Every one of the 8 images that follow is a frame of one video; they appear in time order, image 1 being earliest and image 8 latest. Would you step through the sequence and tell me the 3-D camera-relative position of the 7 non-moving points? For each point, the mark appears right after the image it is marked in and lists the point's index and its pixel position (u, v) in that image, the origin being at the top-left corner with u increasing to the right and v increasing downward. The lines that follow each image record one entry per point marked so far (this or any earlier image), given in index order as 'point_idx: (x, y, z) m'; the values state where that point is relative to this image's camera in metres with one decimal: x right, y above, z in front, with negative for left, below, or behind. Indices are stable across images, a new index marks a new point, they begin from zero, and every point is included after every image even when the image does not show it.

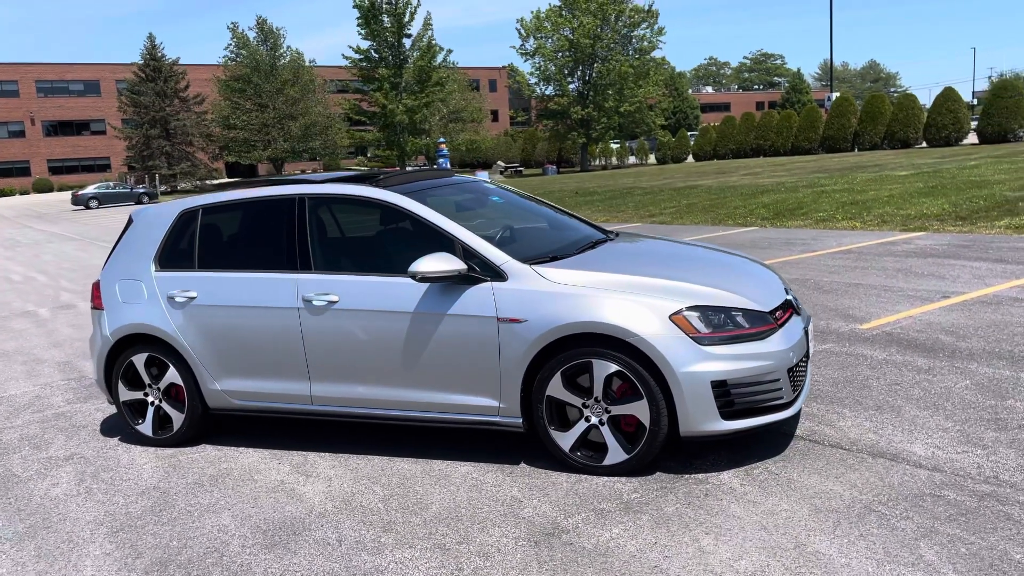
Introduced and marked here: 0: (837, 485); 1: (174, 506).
0: (+1.4, -0.8, +3.6) m
1: (-1.6, -1.0, +4.0) m
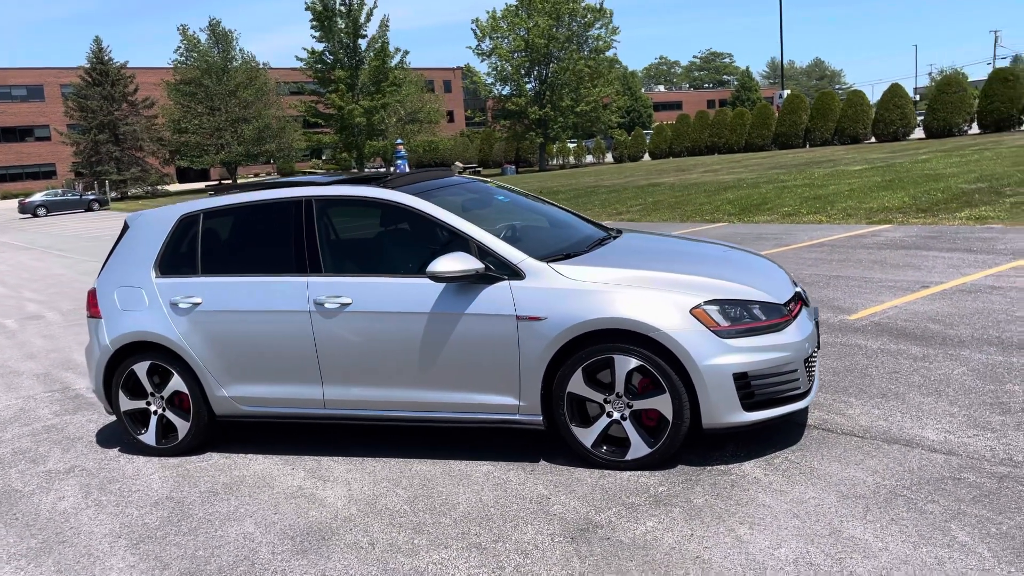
0: (+1.5, -0.8, +3.7) m
1: (-1.5, -1.1, +3.9) m
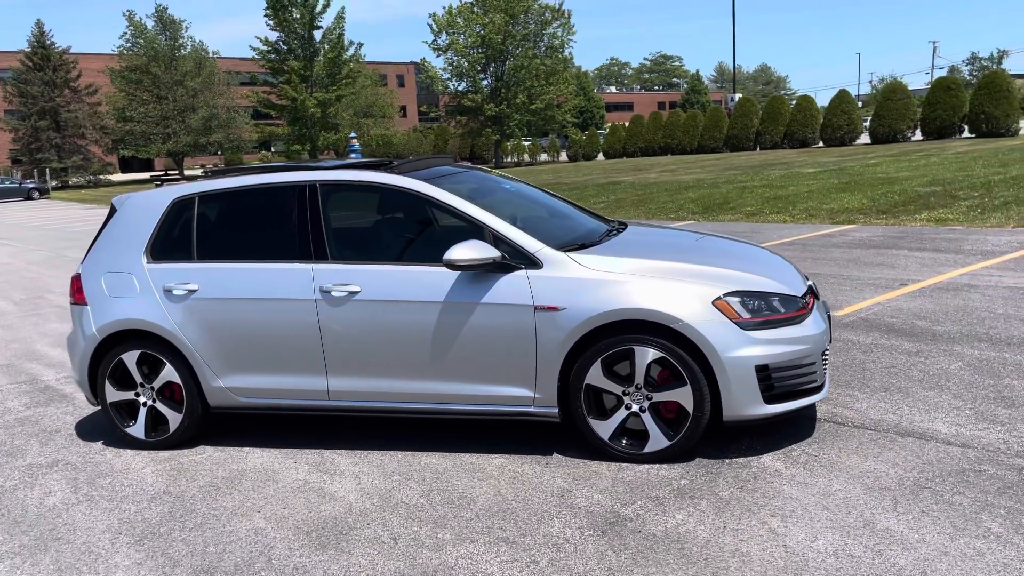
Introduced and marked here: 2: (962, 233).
0: (+1.6, -0.8, +3.7) m
1: (-1.4, -1.0, +3.8) m
2: (+6.1, +0.8, +11.4) m
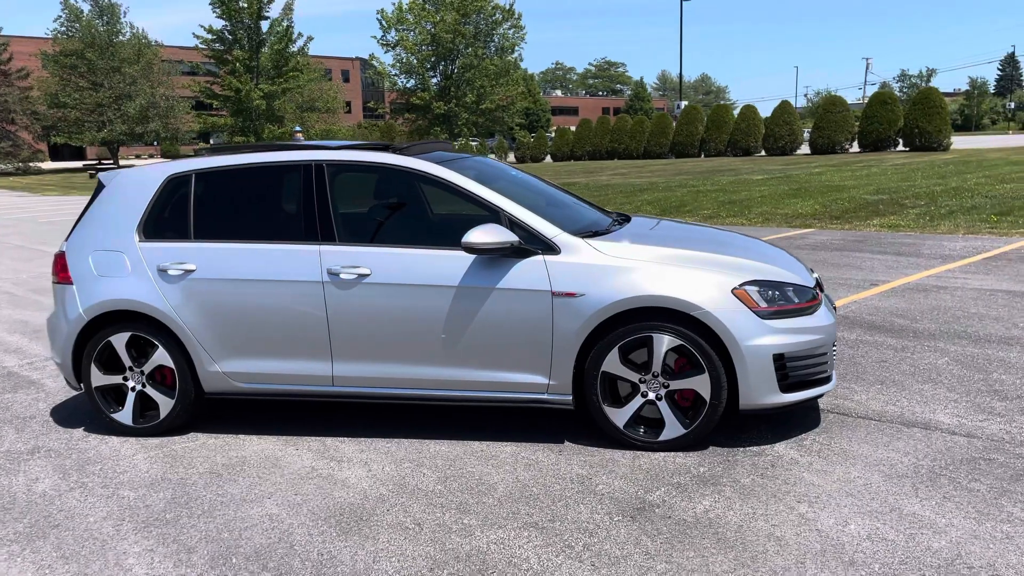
0: (+1.7, -0.7, +3.7) m
1: (-1.3, -0.9, +3.6) m
2: (+5.7, +0.7, +11.7) m
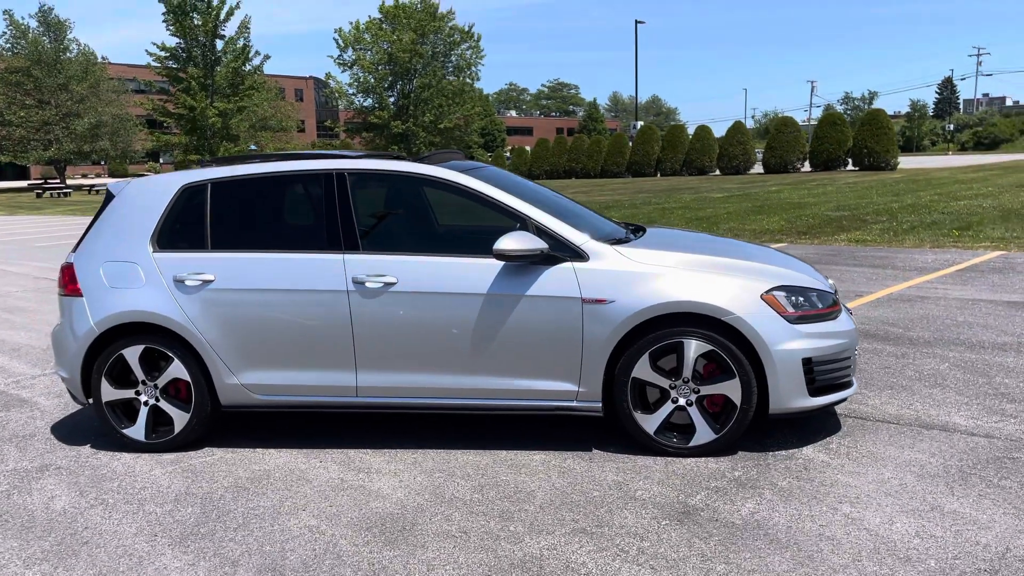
0: (+1.9, -0.8, +3.8) m
1: (-1.2, -0.9, +3.5) m
2: (+5.4, +0.5, +12.0) m
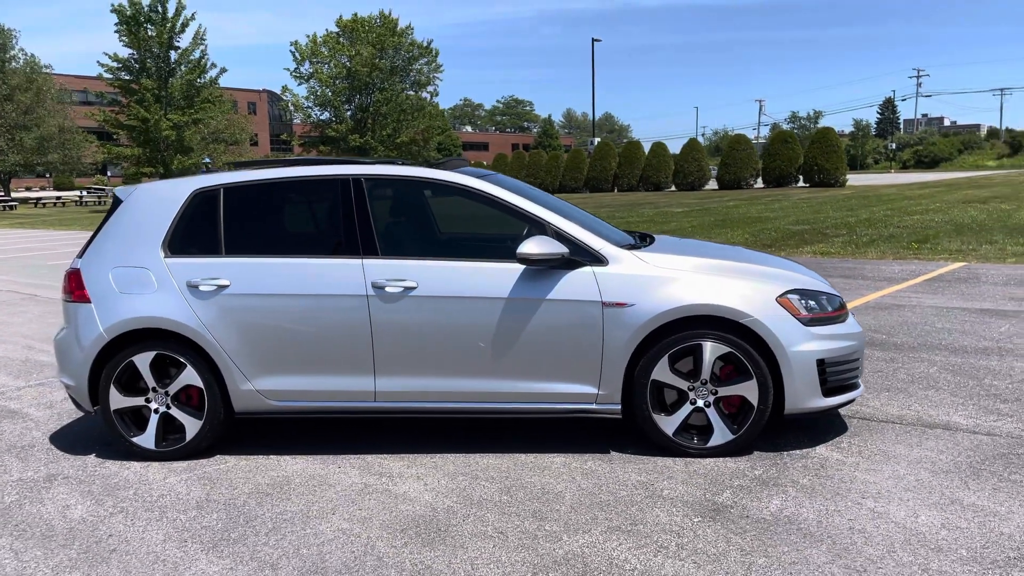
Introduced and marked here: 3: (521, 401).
0: (+2.0, -0.8, +3.9) m
1: (-1.1, -1.0, +3.5) m
2: (+5.1, +0.4, +12.4) m
3: (0.0, -0.6, +4.1) m
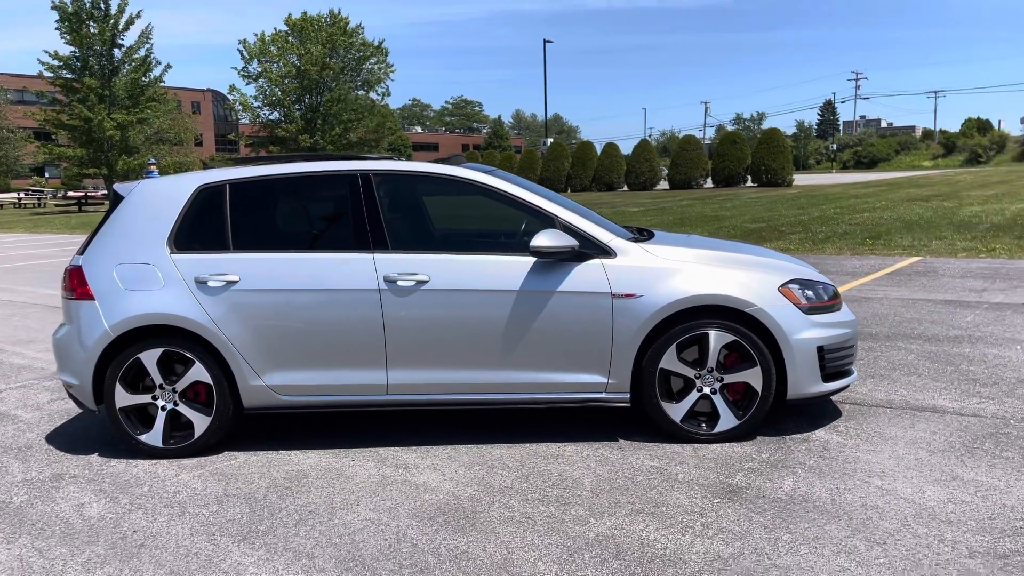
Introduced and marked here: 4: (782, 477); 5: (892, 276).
0: (+2.0, -0.7, +4.1) m
1: (-1.0, -0.9, +3.5) m
2: (+4.6, +0.4, +12.7) m
3: (+0.1, -0.5, +4.2) m
4: (+1.2, -0.8, +3.6) m
5: (+4.7, +0.2, +10.2) m
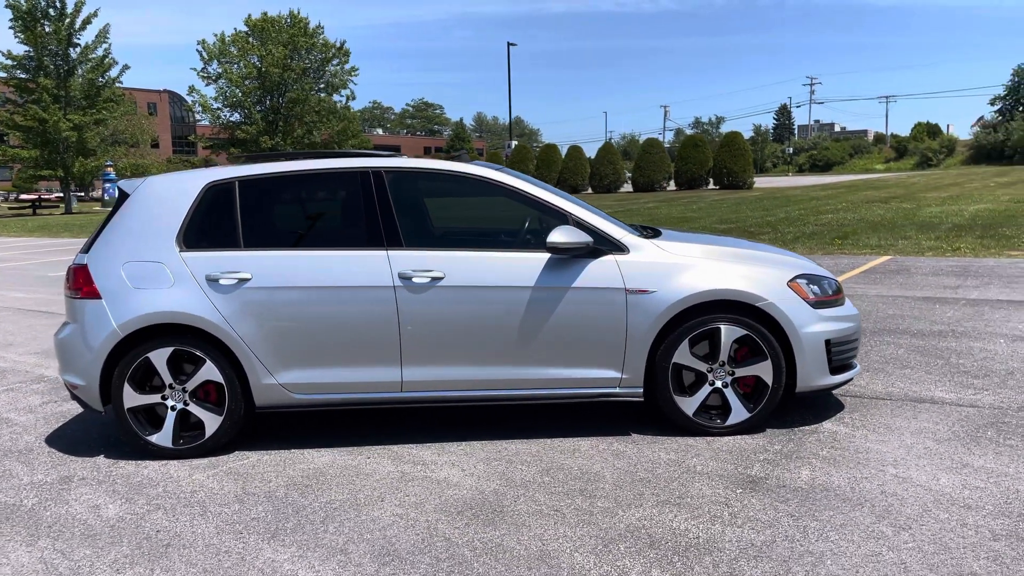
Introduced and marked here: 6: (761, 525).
0: (+2.1, -0.7, +4.2) m
1: (-0.9, -0.9, +3.5) m
2: (+4.3, +0.5, +12.9) m
3: (+0.2, -0.5, +4.2) m
4: (+1.3, -0.8, +3.7) m
5: (+4.5, +0.2, +10.4) m
6: (+0.9, -0.9, +3.1) m
